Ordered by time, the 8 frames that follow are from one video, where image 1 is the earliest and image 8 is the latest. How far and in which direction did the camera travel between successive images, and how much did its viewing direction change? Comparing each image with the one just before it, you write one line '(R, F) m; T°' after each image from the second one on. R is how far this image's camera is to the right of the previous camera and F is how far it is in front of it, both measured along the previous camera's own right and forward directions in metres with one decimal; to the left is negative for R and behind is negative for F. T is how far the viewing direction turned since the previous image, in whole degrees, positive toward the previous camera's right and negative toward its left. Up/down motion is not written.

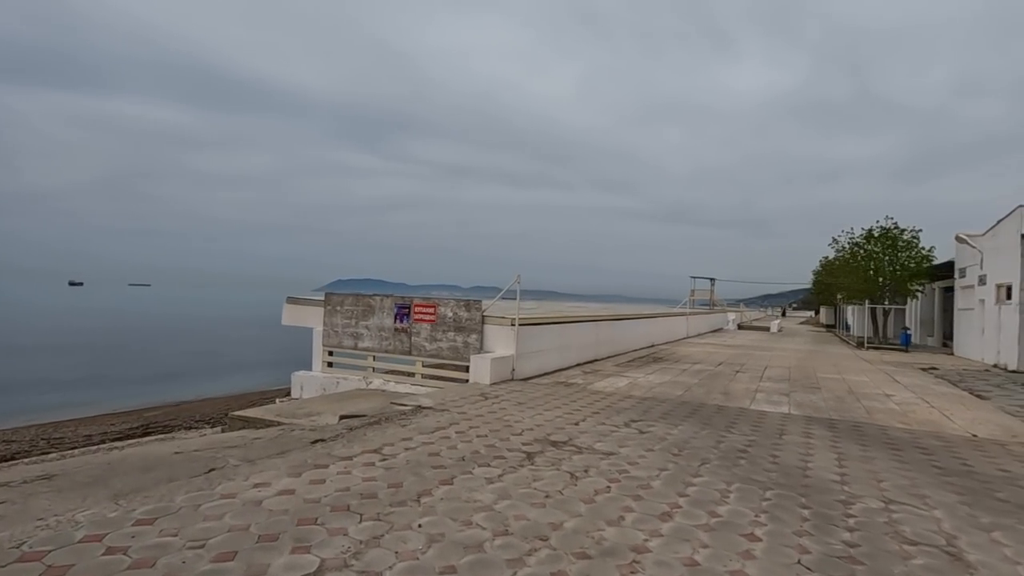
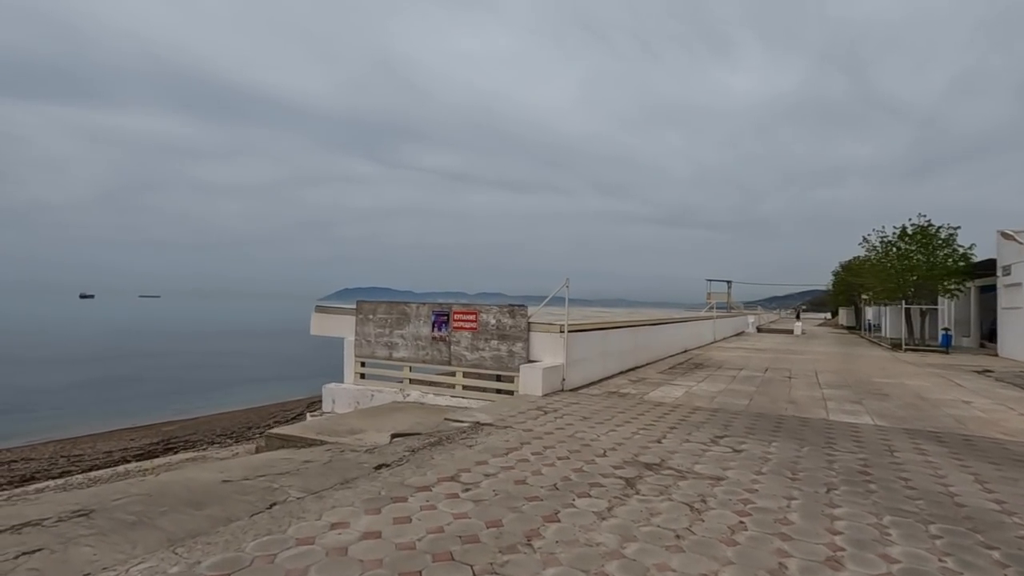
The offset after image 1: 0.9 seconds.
(-0.7, +0.6) m; -1°
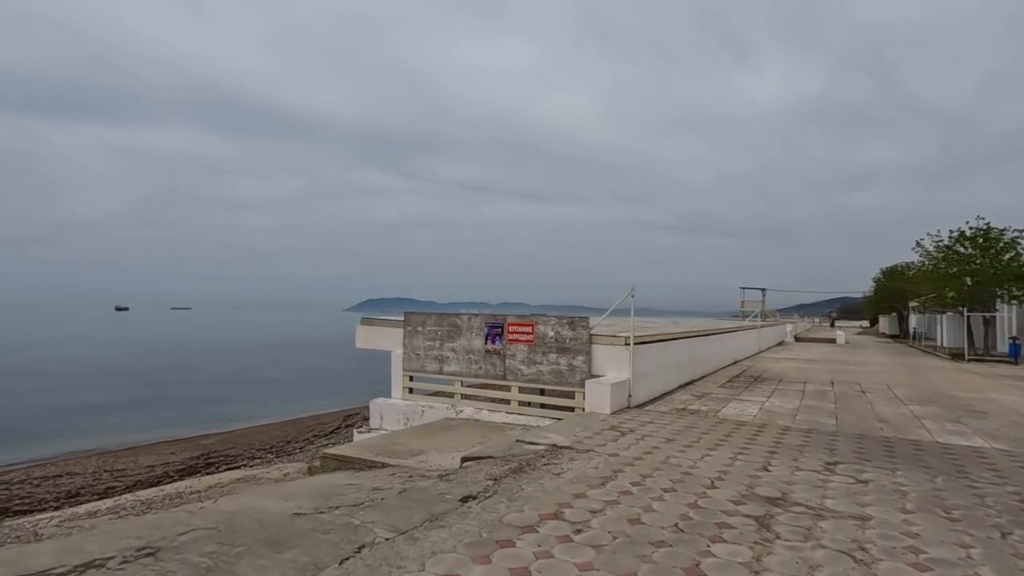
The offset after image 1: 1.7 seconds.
(-0.6, +0.5) m; -2°
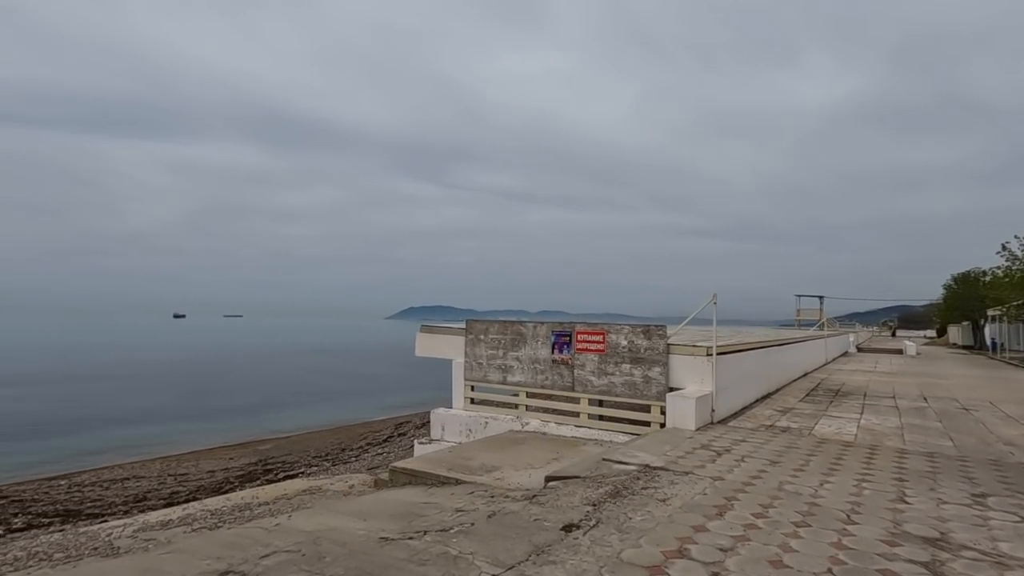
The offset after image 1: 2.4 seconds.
(-0.5, +0.4) m; -4°
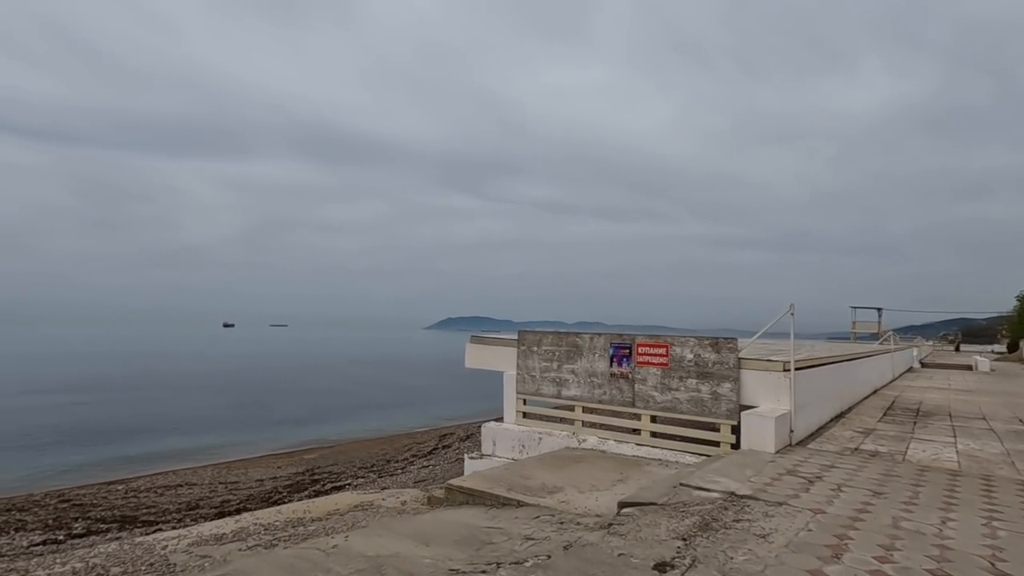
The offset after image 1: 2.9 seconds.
(-0.3, +0.4) m; -4°
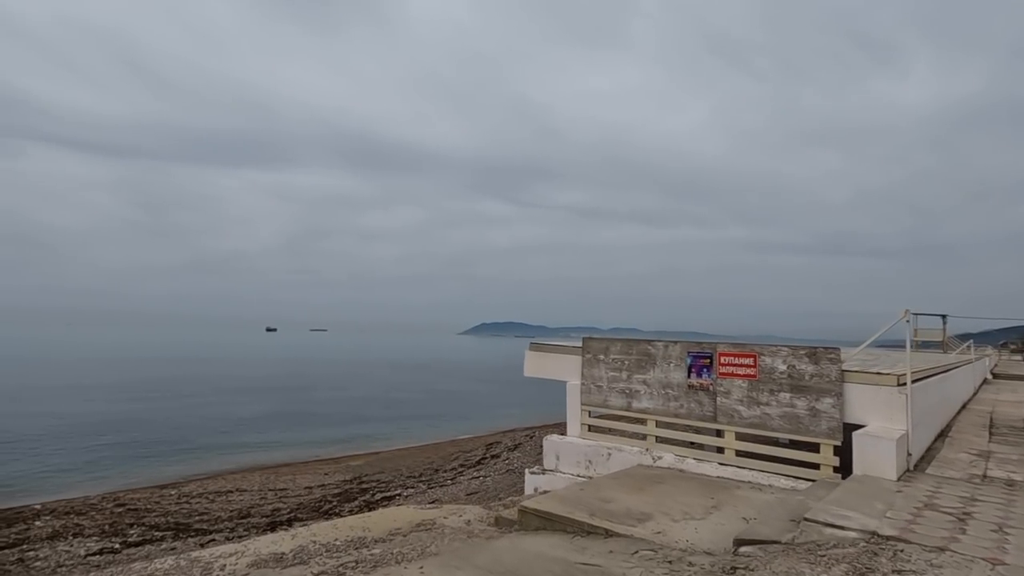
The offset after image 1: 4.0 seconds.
(-0.5, +0.6) m; -4°
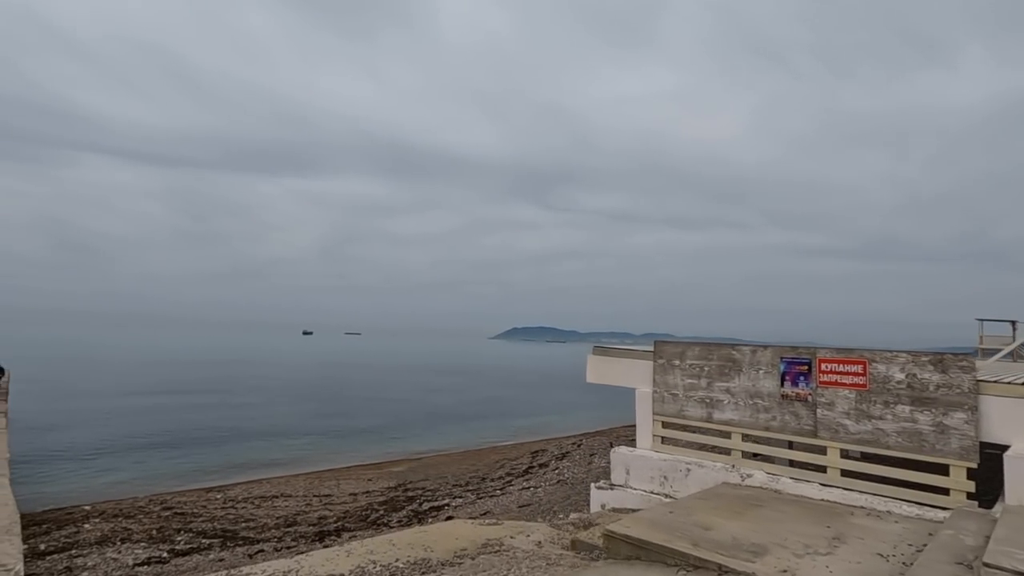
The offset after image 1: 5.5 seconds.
(-0.5, +0.7) m; -3°
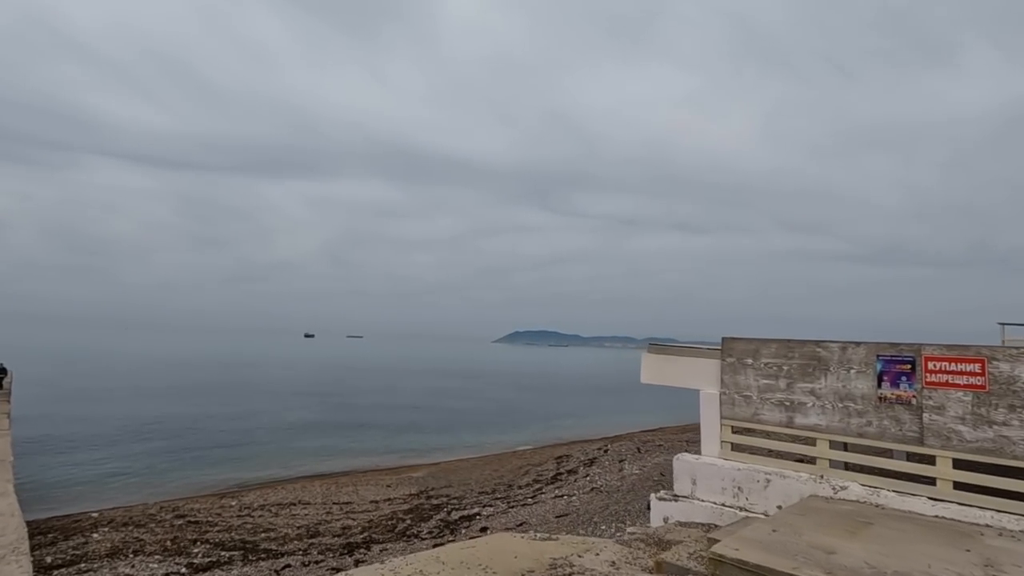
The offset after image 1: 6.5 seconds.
(-0.8, +0.8) m; 0°
